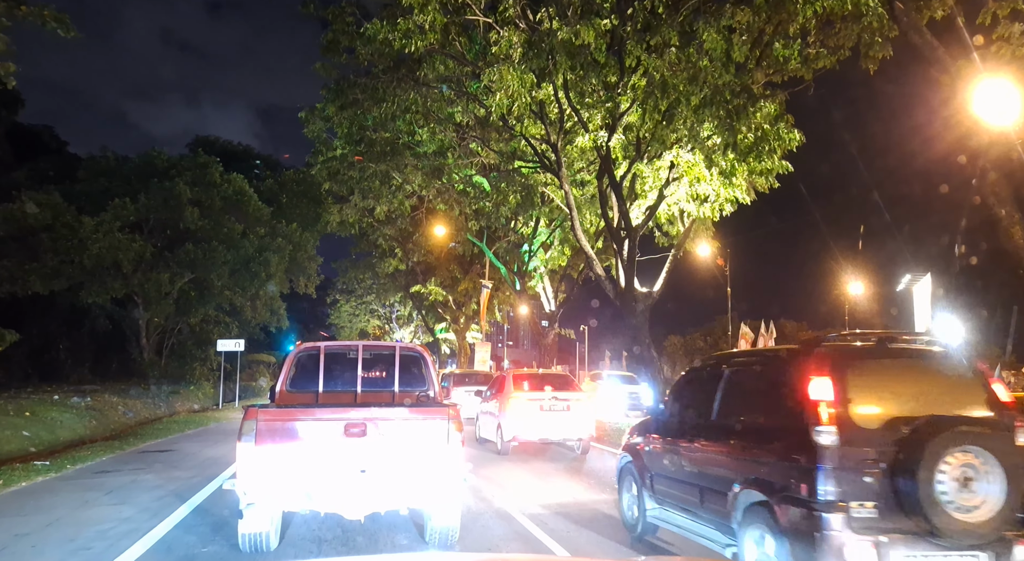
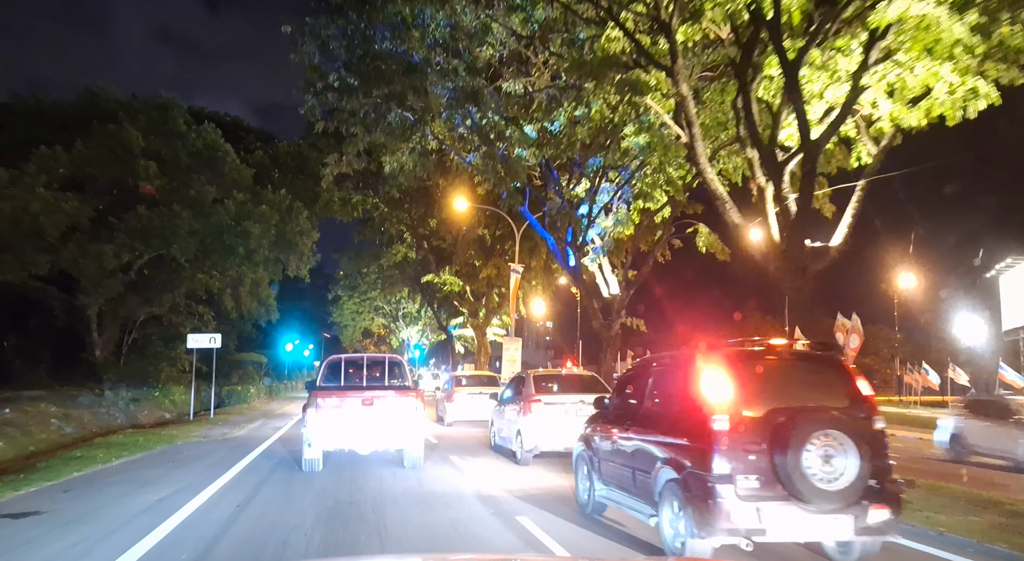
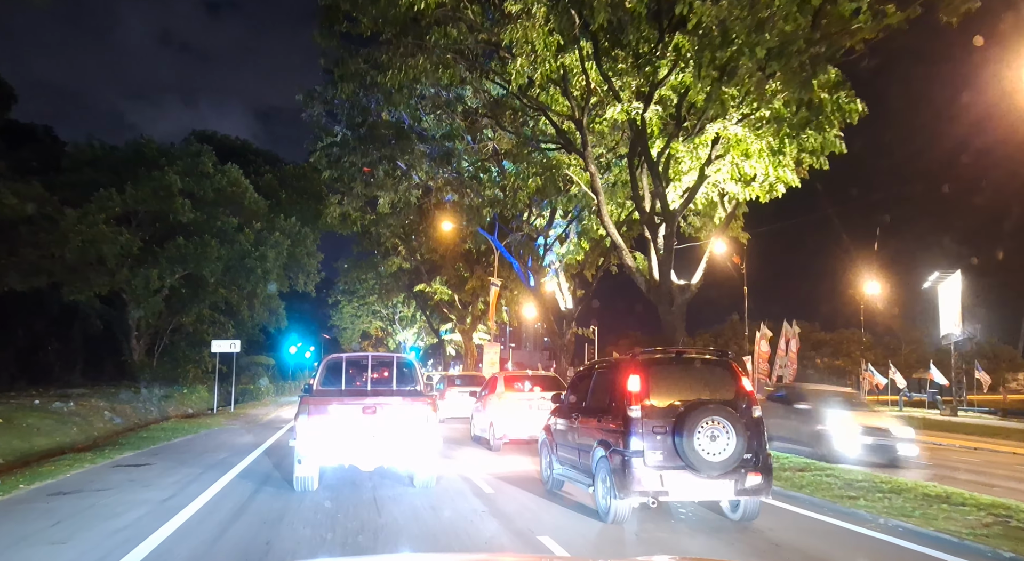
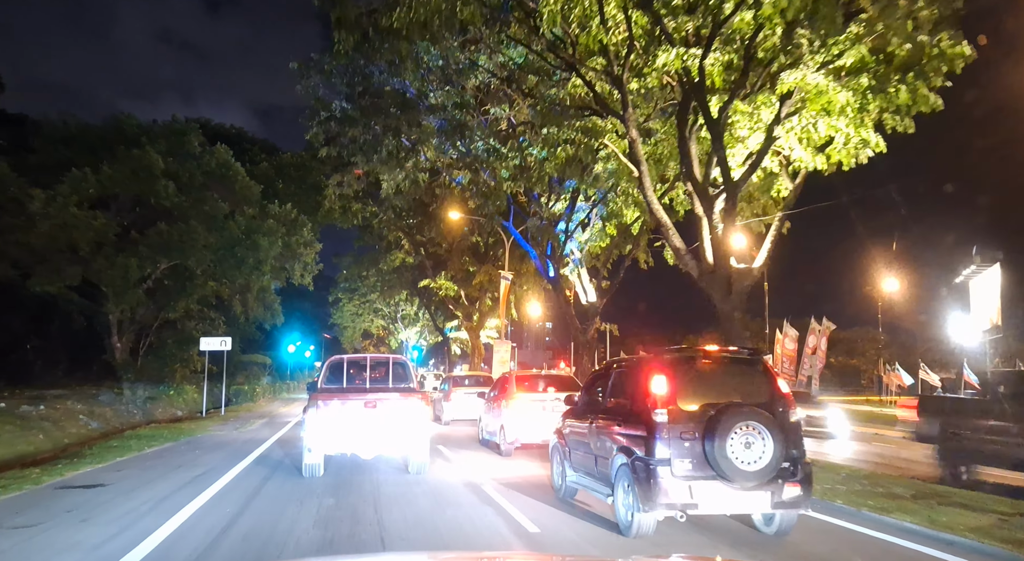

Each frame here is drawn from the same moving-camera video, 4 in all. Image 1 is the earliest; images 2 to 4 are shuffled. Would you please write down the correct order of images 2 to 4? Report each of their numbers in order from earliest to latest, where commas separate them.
3, 4, 2
